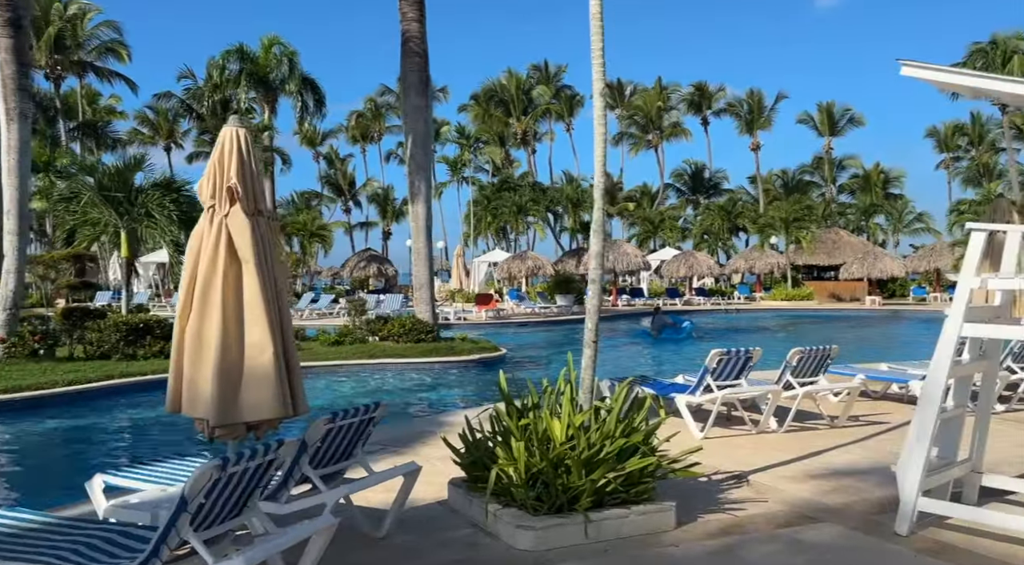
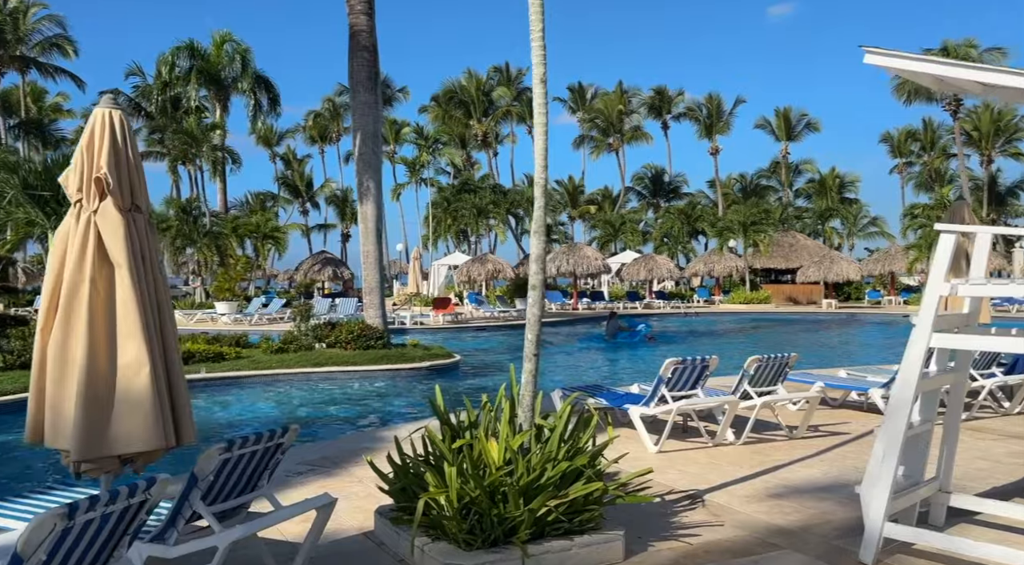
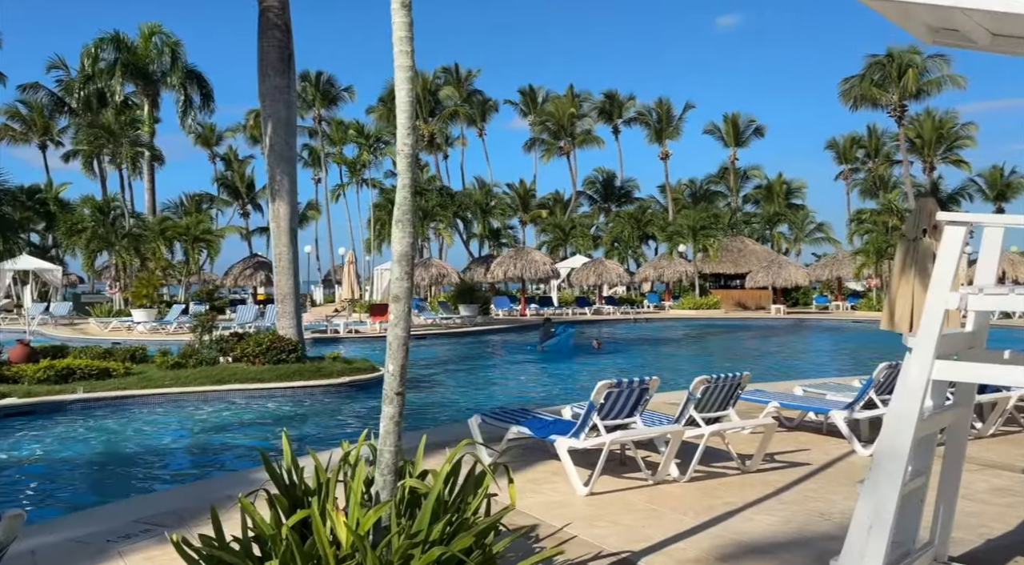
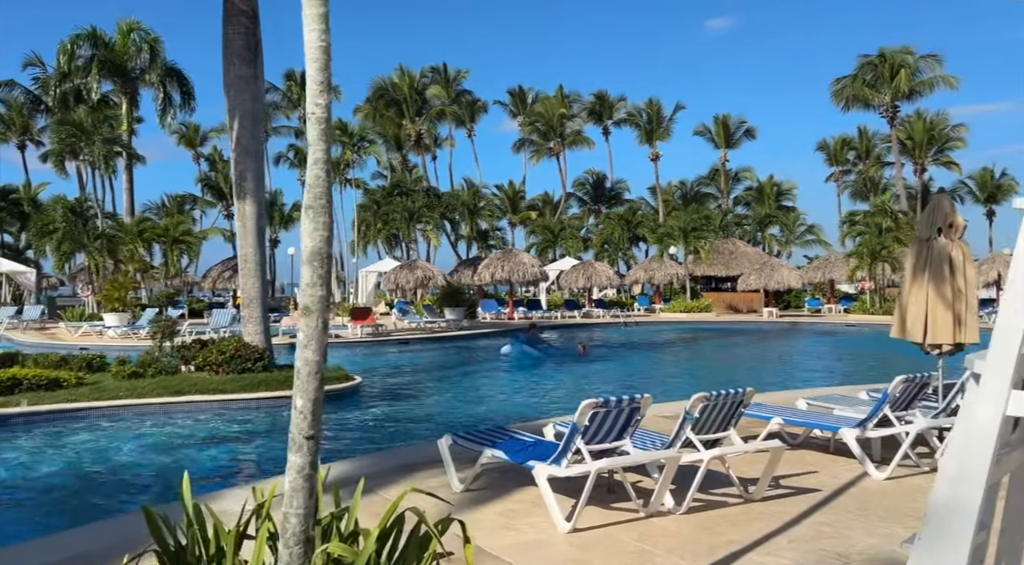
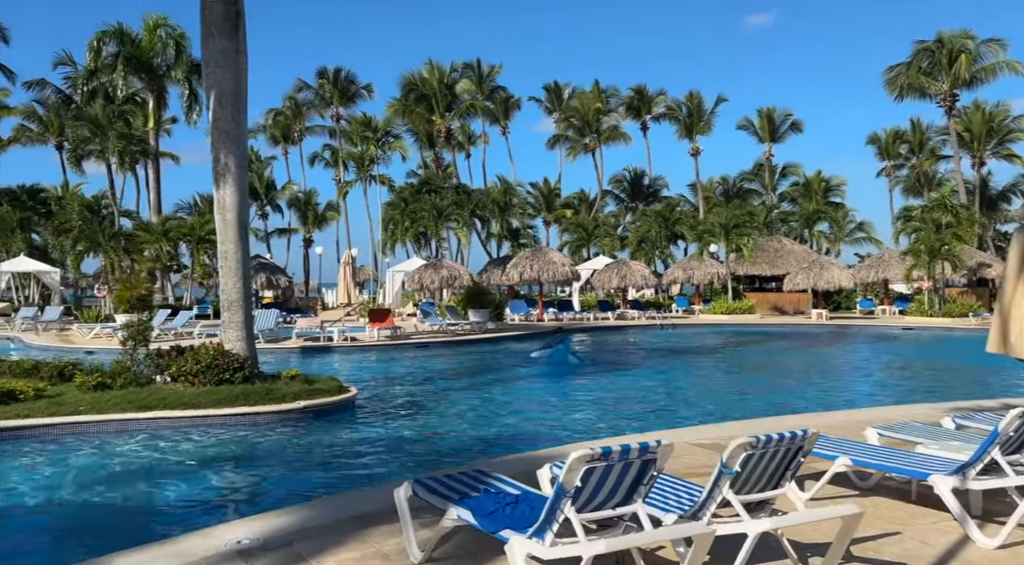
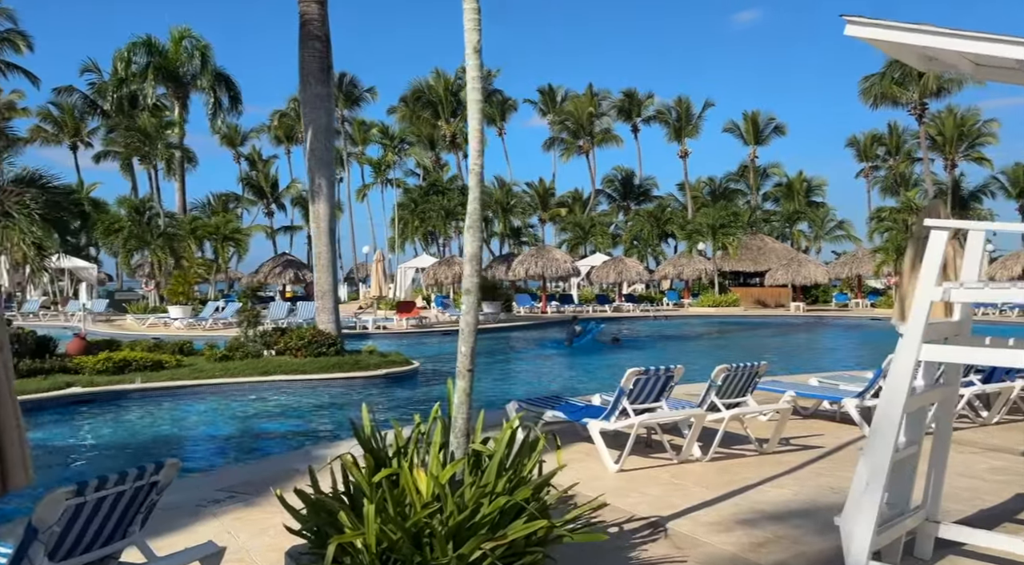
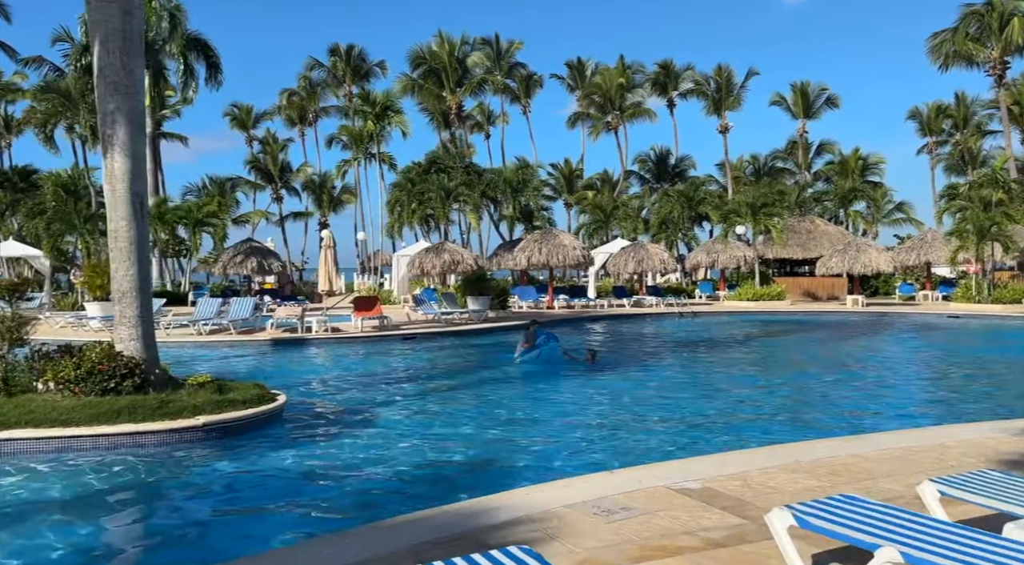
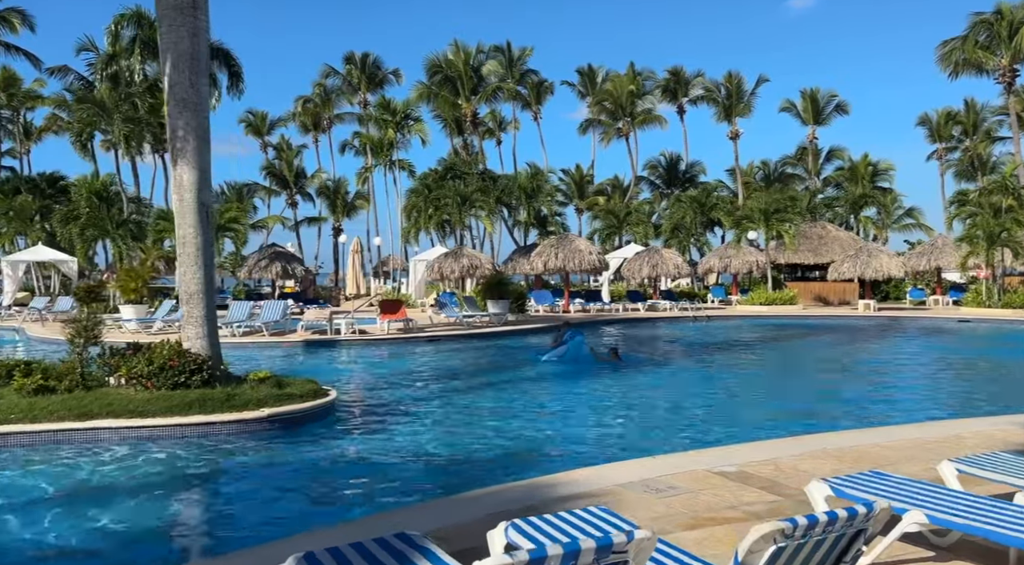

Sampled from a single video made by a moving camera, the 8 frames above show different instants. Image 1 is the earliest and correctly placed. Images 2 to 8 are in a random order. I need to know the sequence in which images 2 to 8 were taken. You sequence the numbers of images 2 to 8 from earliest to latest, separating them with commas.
2, 6, 3, 4, 5, 8, 7
